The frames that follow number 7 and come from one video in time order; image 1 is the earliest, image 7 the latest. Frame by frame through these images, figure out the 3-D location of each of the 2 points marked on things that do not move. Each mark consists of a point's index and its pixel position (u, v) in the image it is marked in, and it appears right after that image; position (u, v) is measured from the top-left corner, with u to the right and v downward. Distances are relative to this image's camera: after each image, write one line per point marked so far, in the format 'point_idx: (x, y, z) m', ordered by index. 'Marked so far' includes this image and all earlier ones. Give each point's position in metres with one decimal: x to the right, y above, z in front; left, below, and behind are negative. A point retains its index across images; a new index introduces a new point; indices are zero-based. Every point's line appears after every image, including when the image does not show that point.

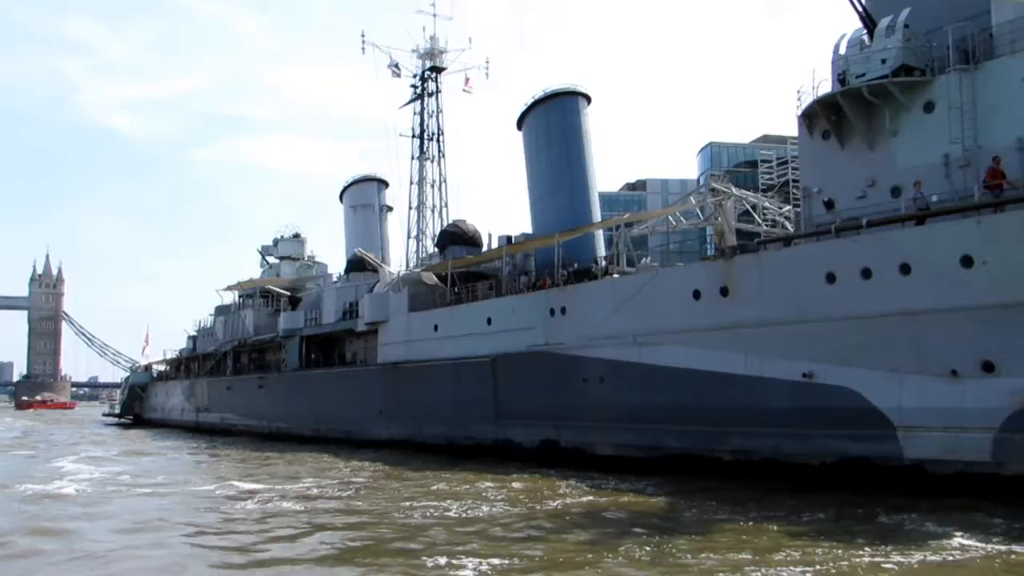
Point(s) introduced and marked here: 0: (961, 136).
0: (+3.3, +1.1, +7.8) m
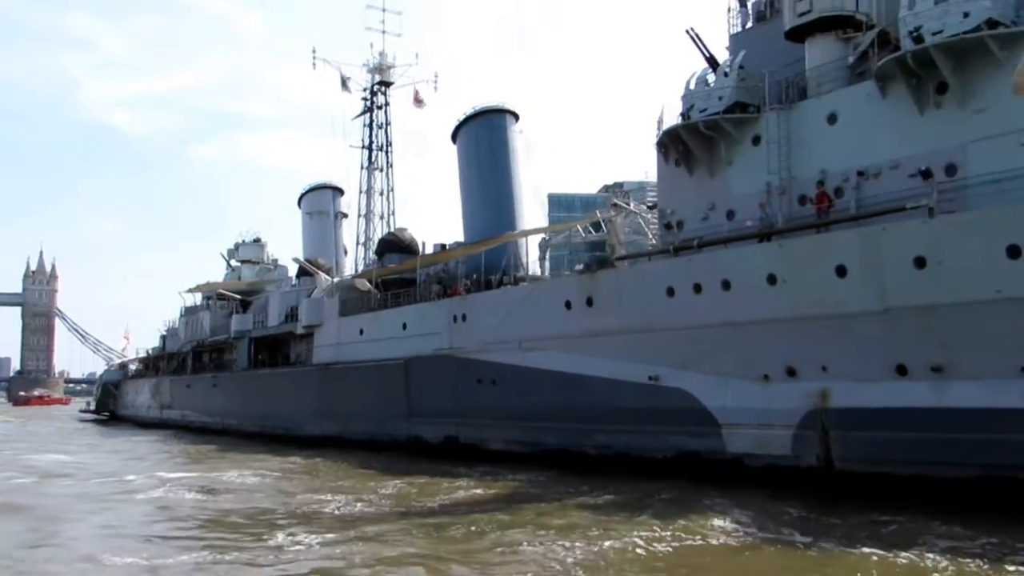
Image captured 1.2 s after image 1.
0: (+2.2, +1.0, +8.8) m
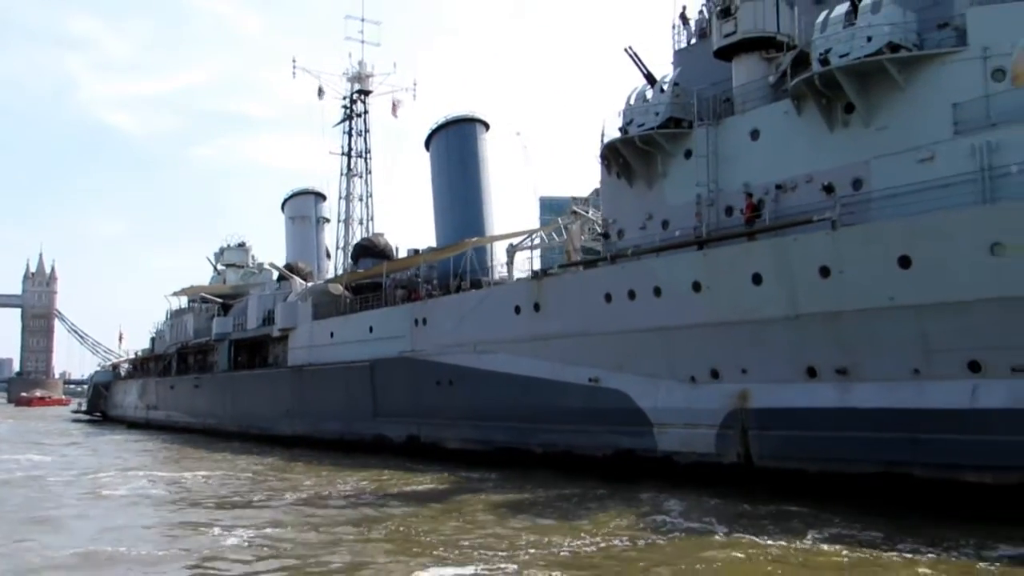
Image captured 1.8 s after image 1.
0: (+1.7, +0.9, +9.3) m
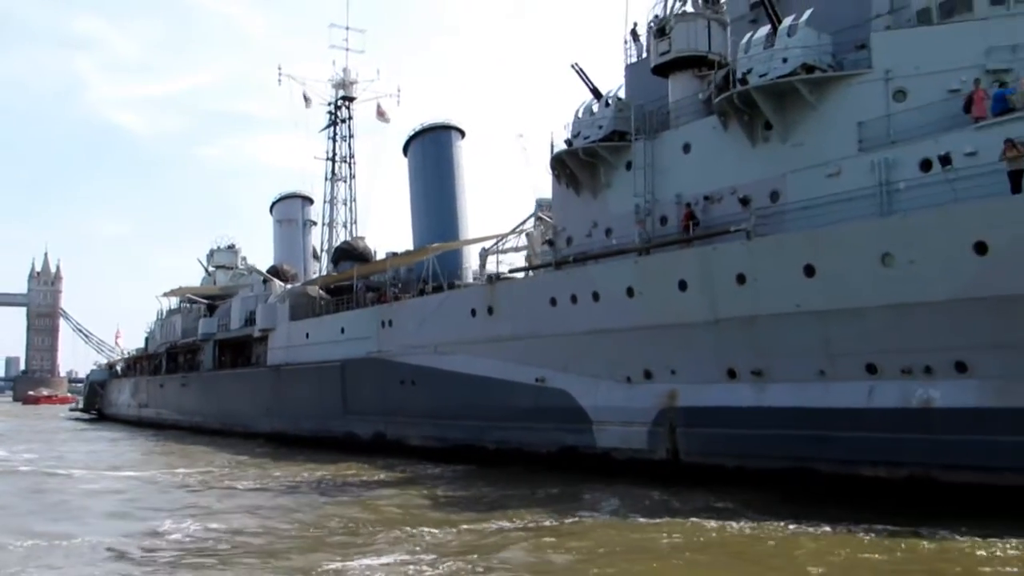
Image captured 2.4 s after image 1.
0: (+1.2, +0.9, +9.8) m
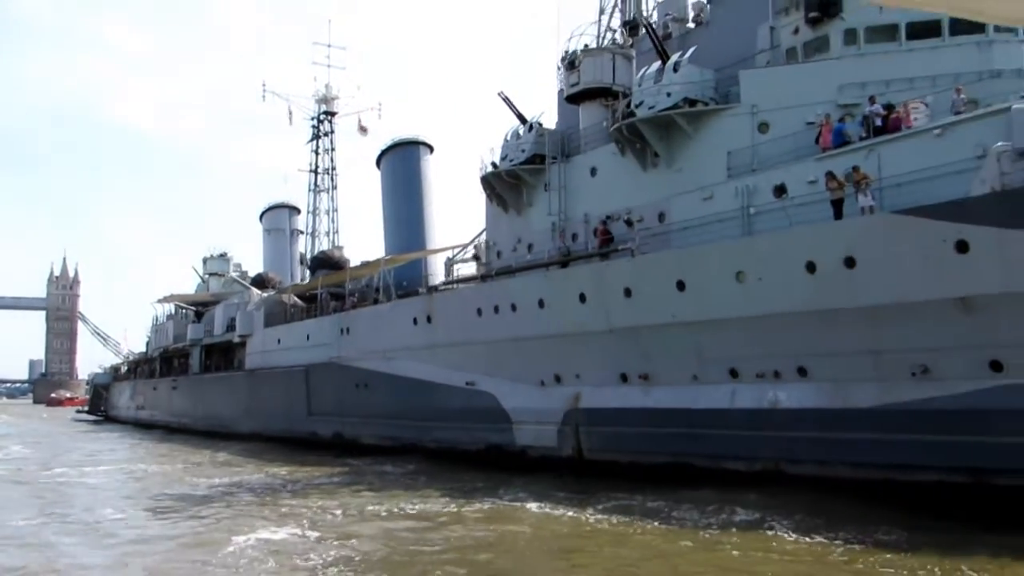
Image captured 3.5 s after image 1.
0: (+0.5, +0.8, +10.7) m
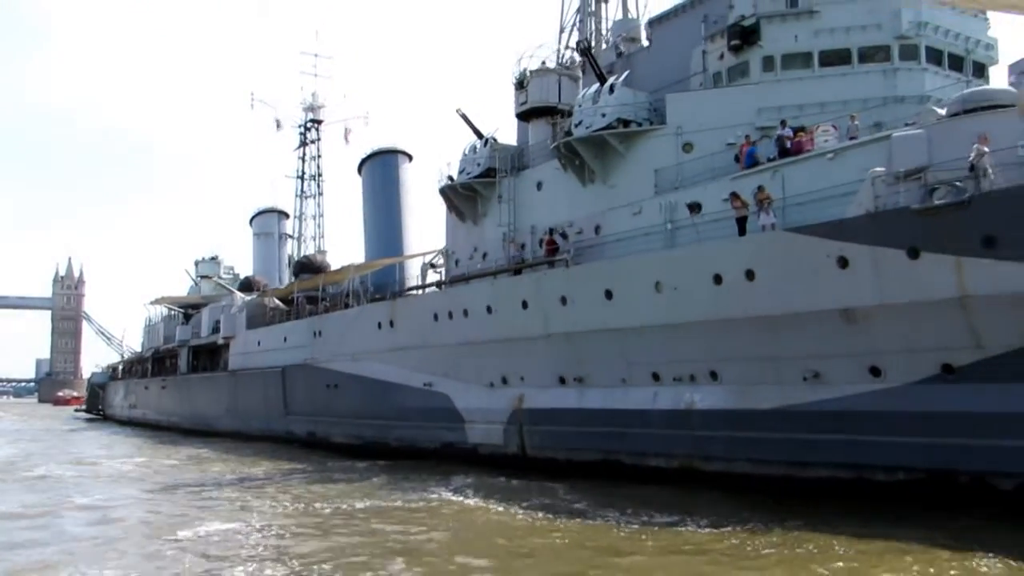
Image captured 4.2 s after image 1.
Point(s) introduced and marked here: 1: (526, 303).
0: (0.0, +0.7, +11.3) m
1: (+0.1, -0.1, +10.2) m
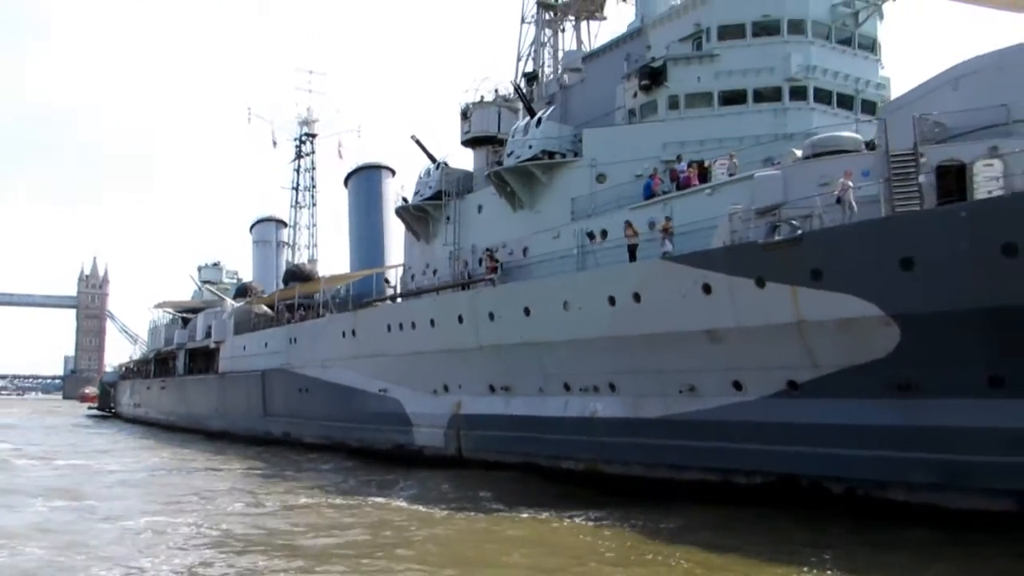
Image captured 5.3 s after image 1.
0: (-0.7, +0.5, +12.3) m
1: (-0.5, -0.3, +11.2) m
